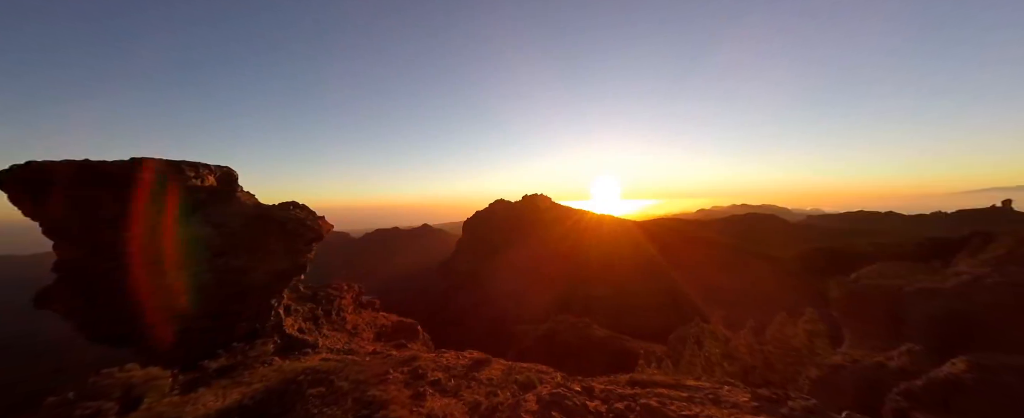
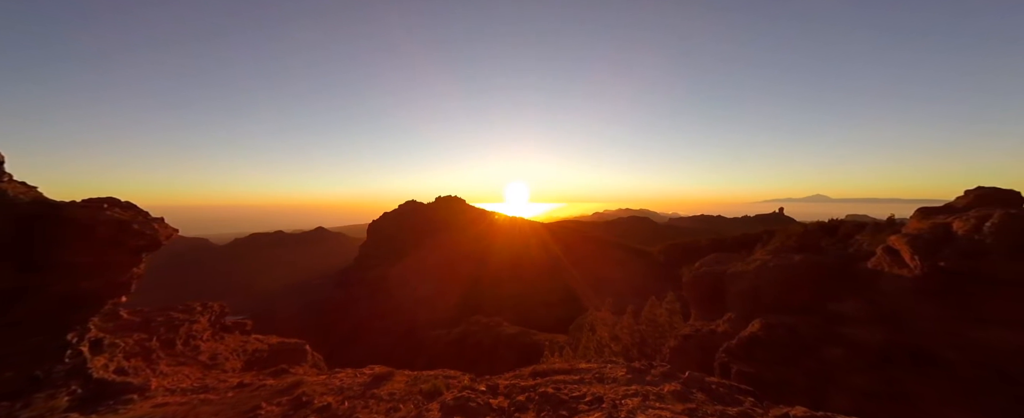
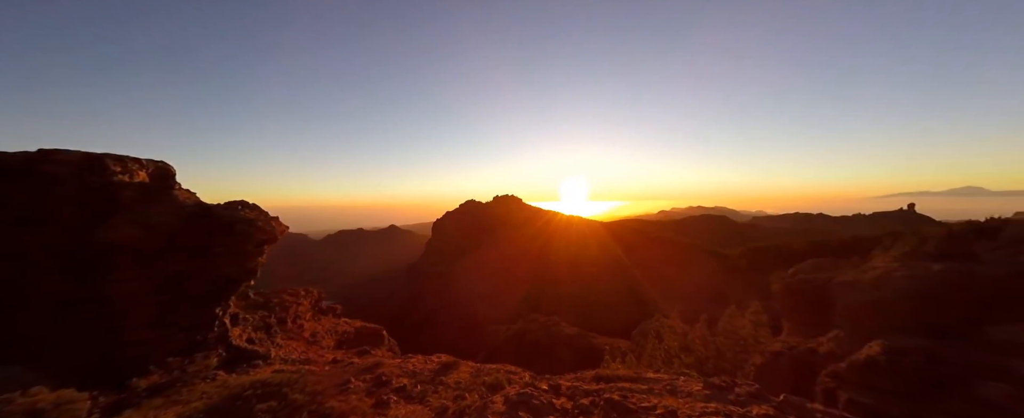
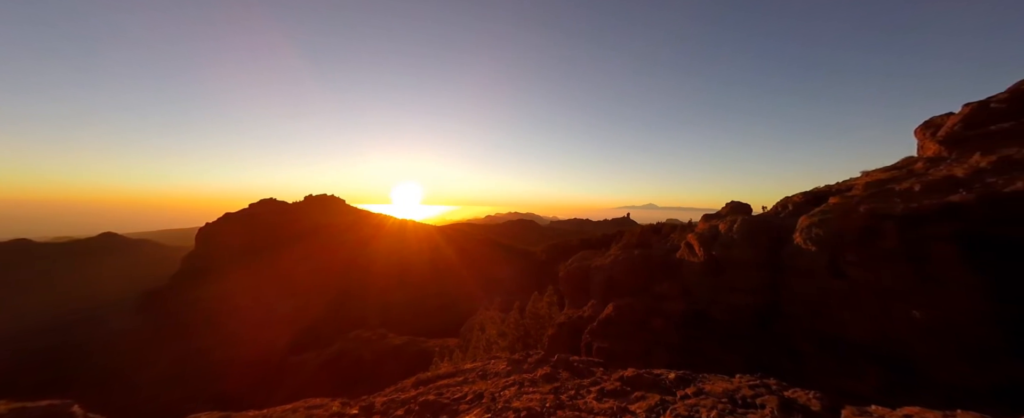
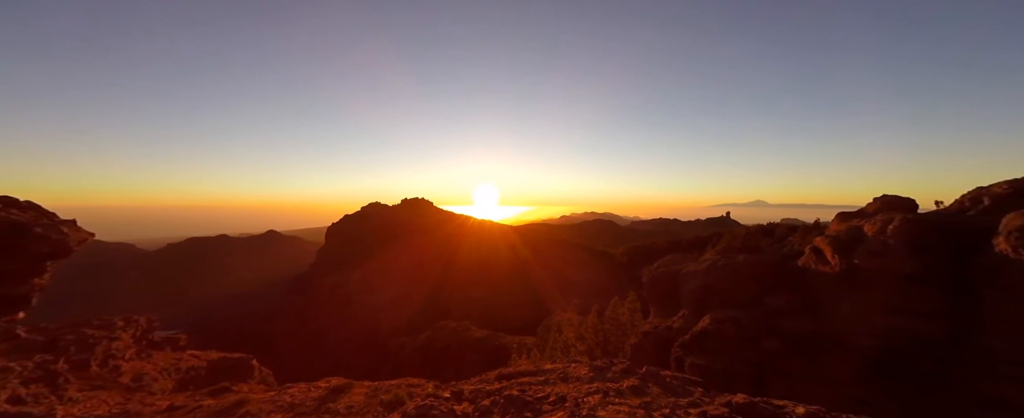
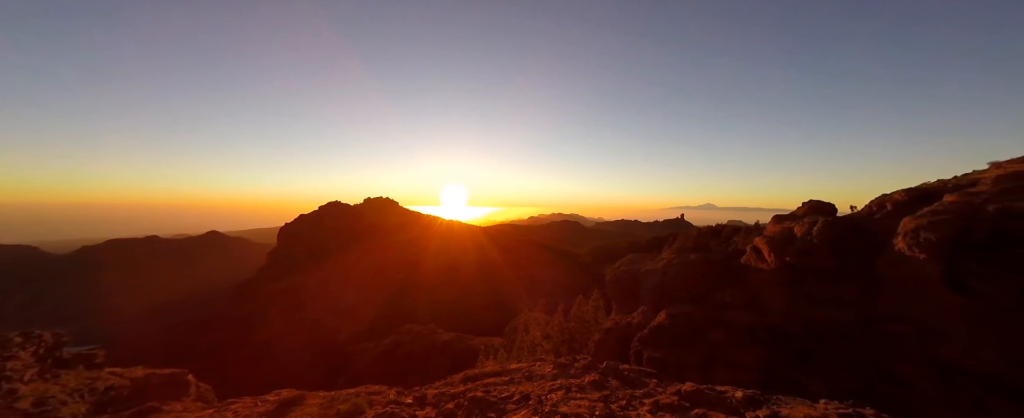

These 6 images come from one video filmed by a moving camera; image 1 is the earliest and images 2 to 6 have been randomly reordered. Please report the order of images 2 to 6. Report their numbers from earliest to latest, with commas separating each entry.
3, 2, 5, 6, 4
